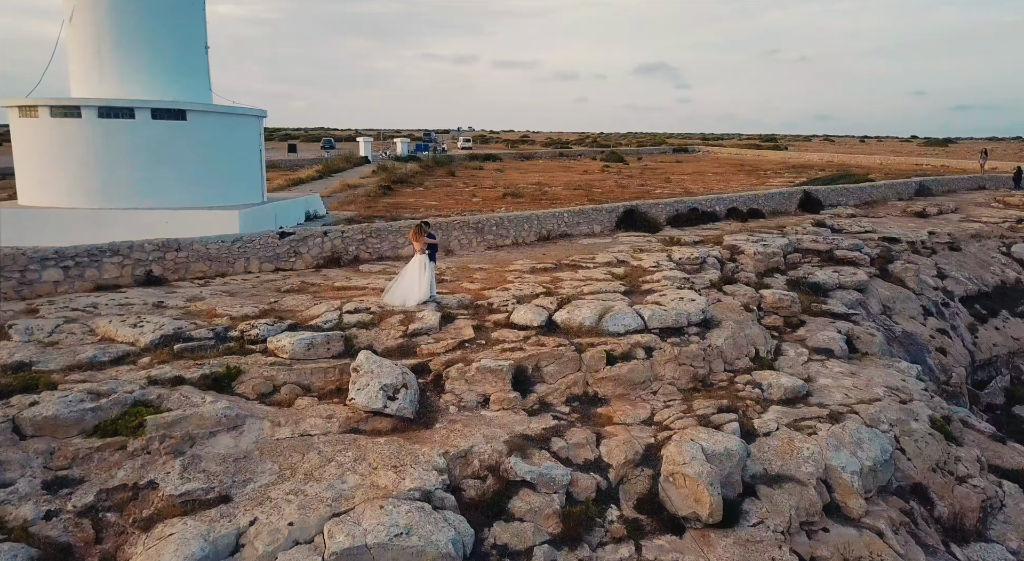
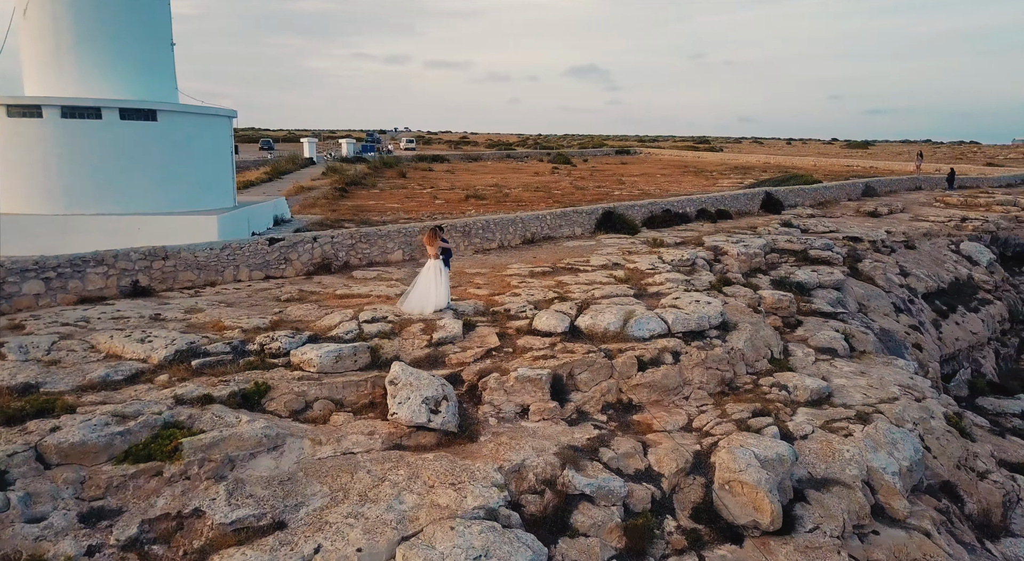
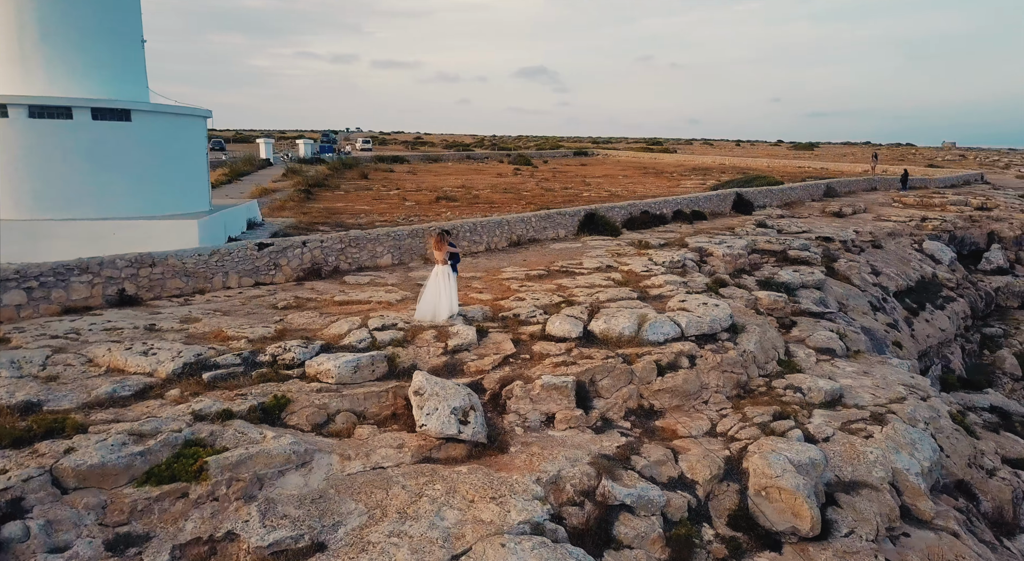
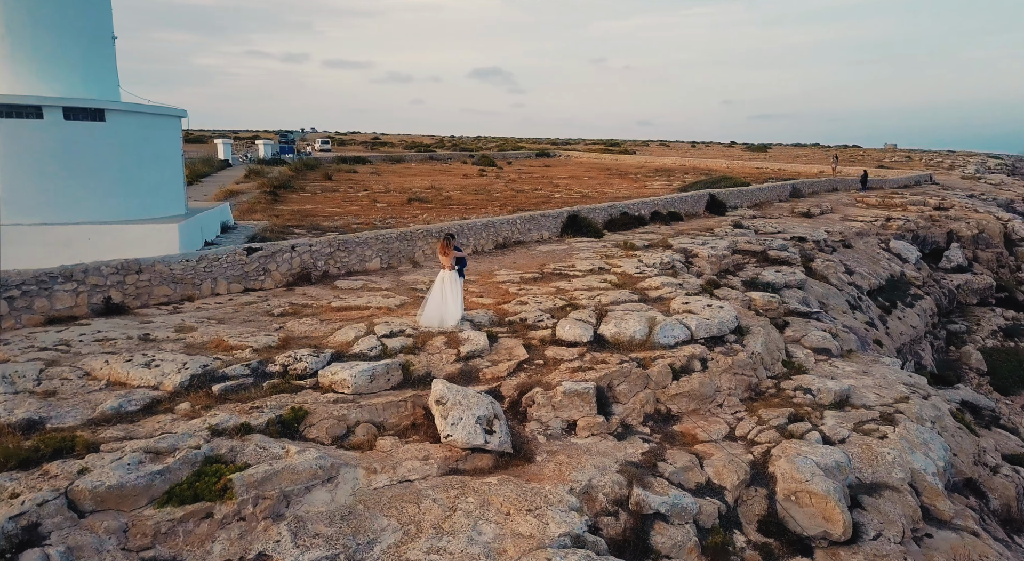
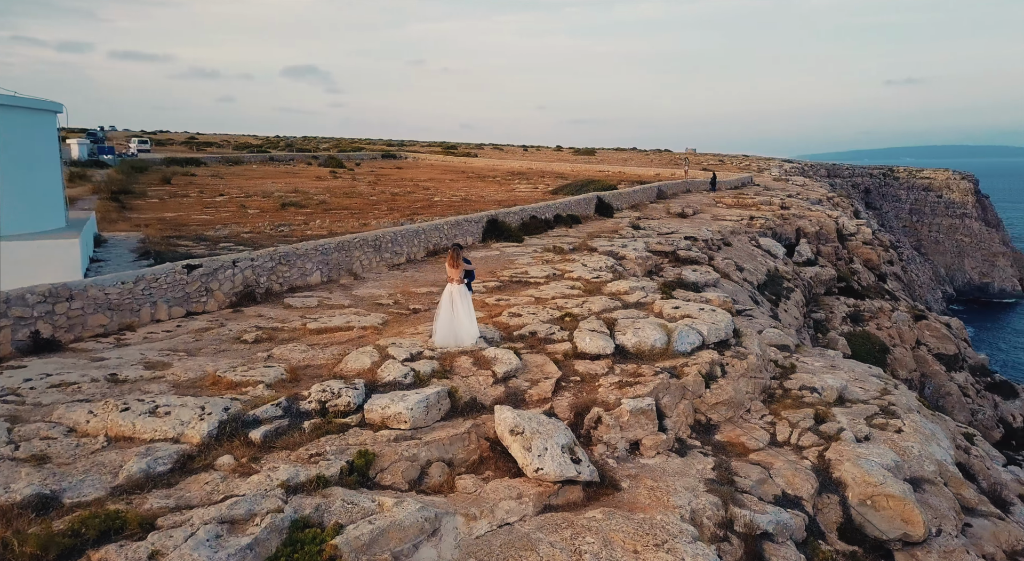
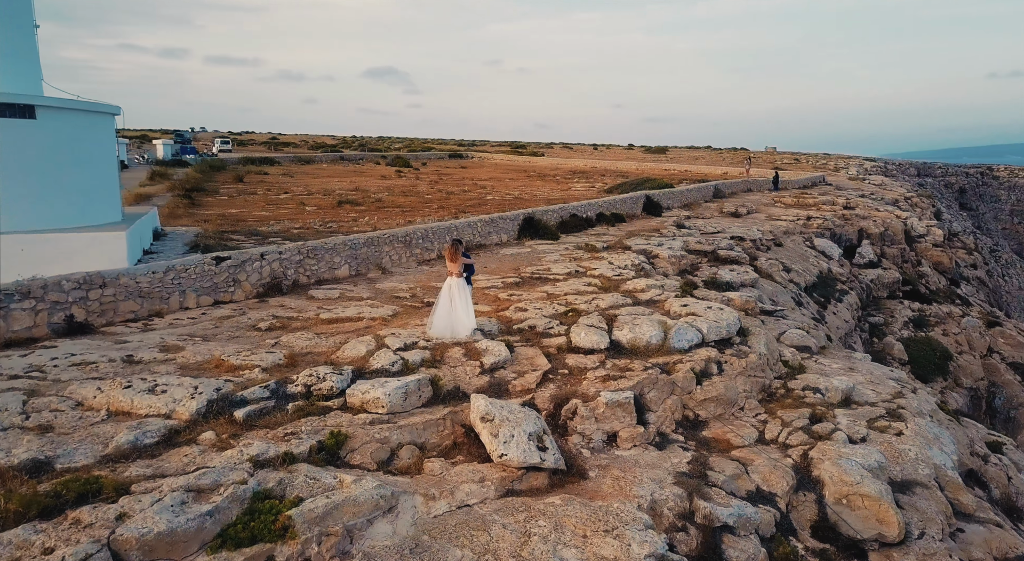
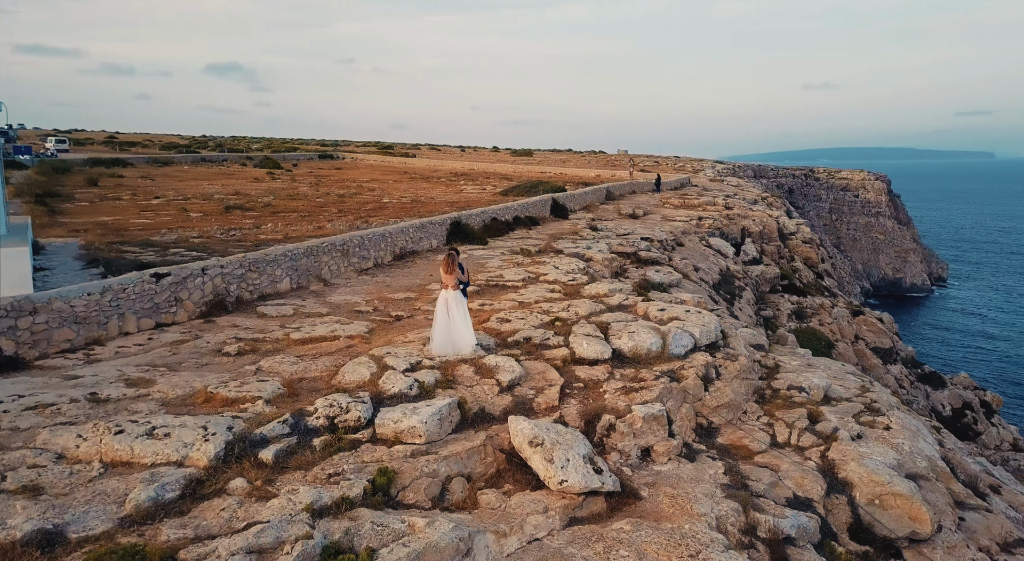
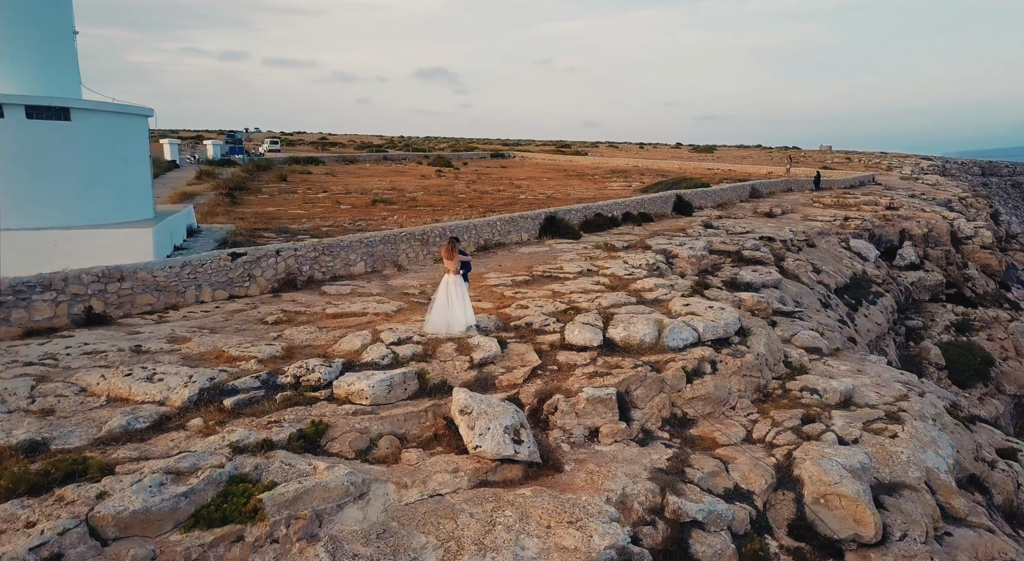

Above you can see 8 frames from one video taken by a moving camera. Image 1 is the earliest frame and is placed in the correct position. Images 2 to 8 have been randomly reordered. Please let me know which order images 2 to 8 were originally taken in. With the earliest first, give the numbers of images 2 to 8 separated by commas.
2, 3, 4, 8, 6, 5, 7
